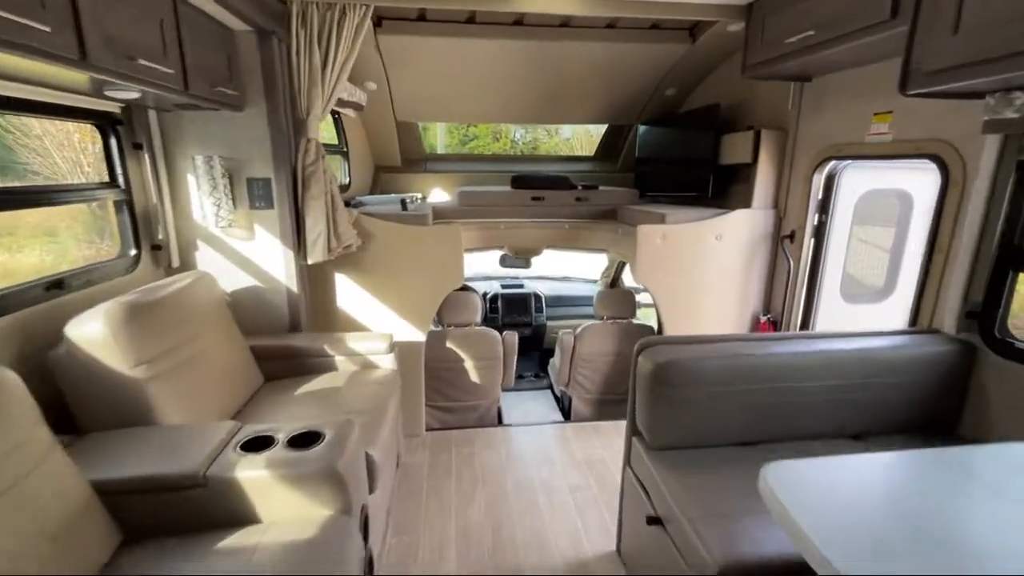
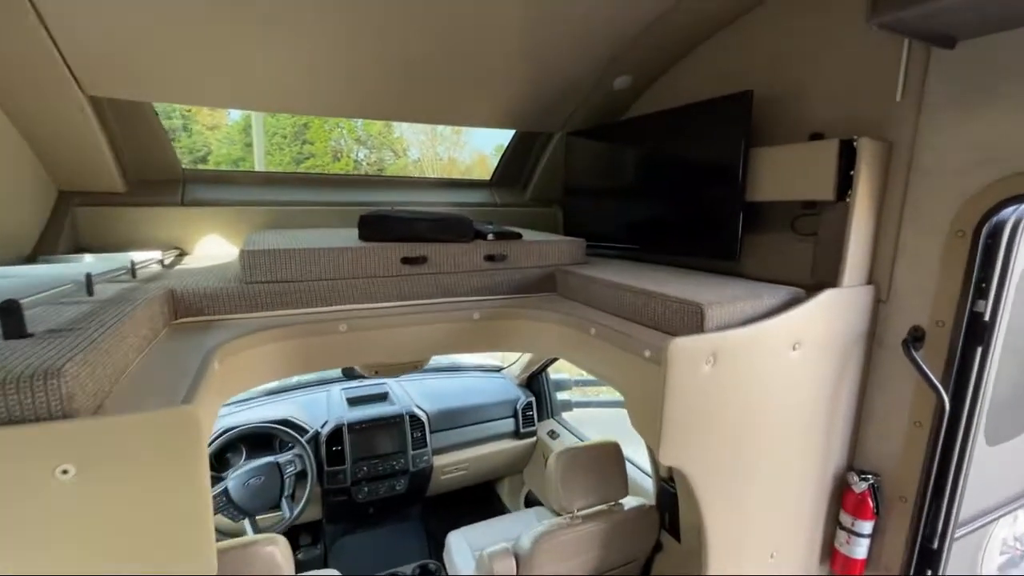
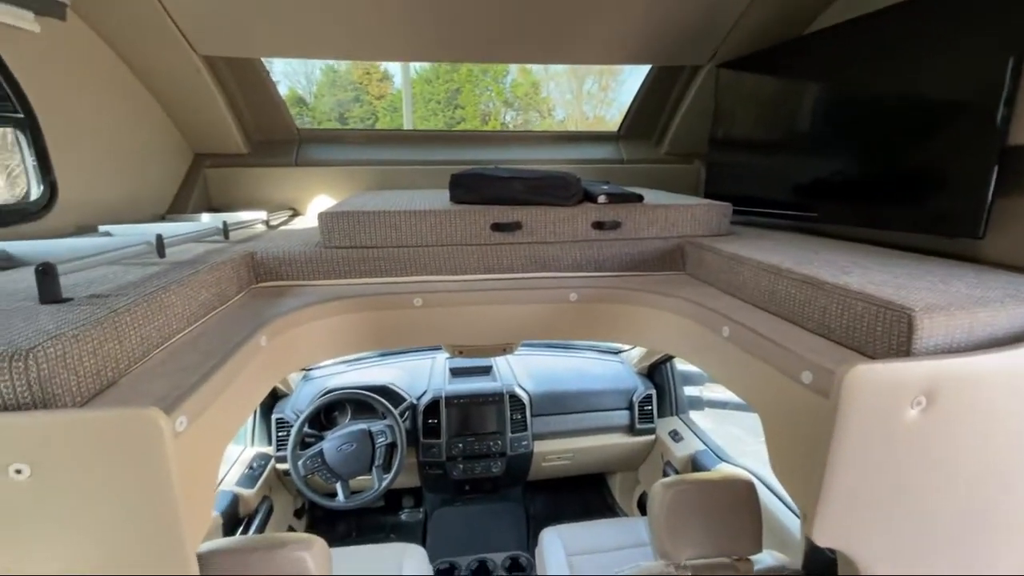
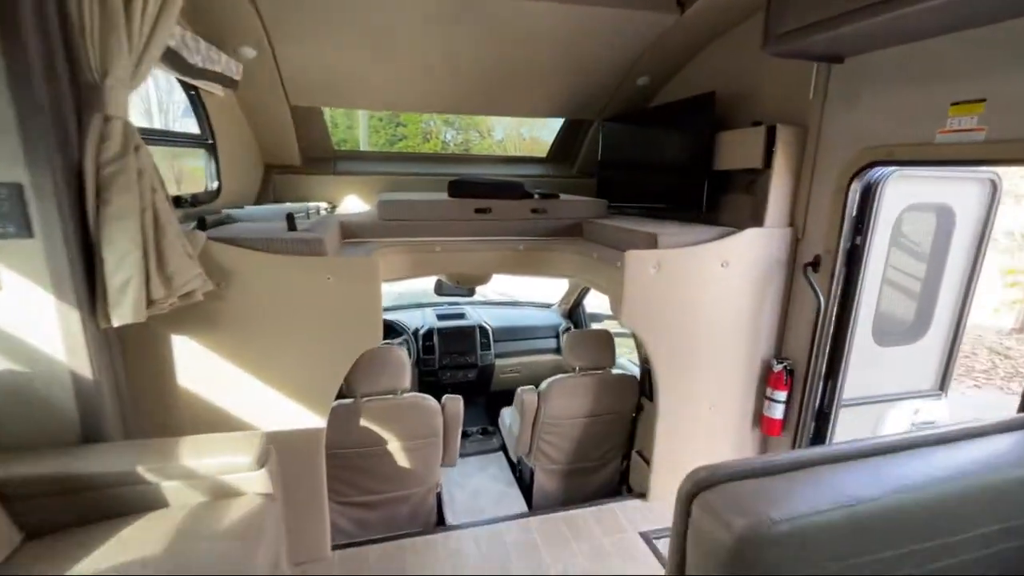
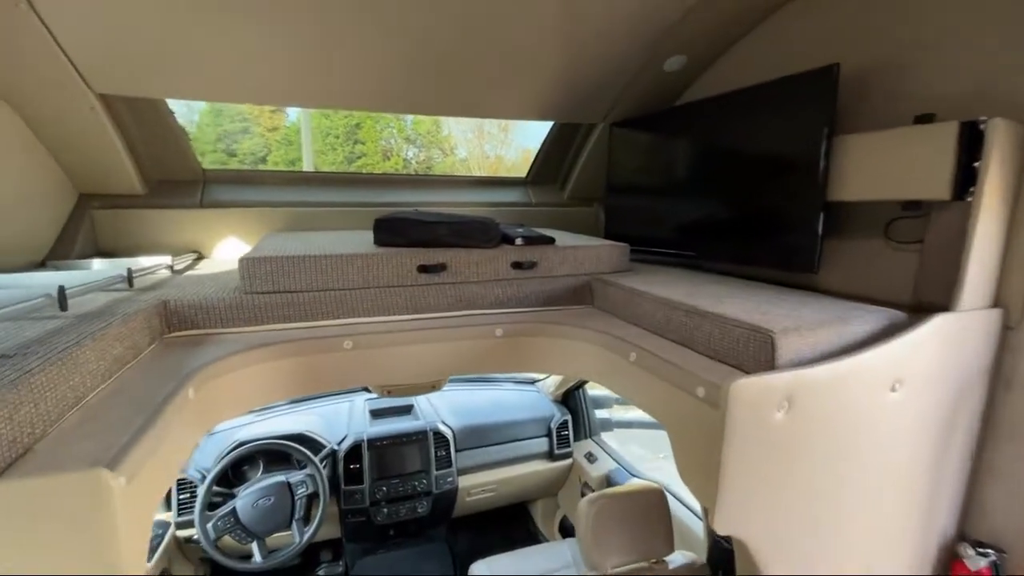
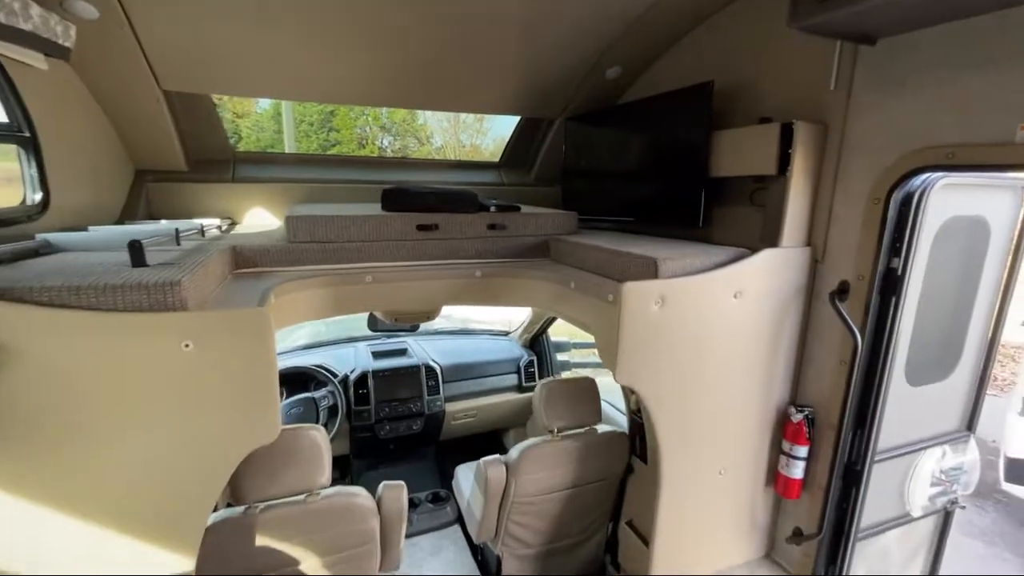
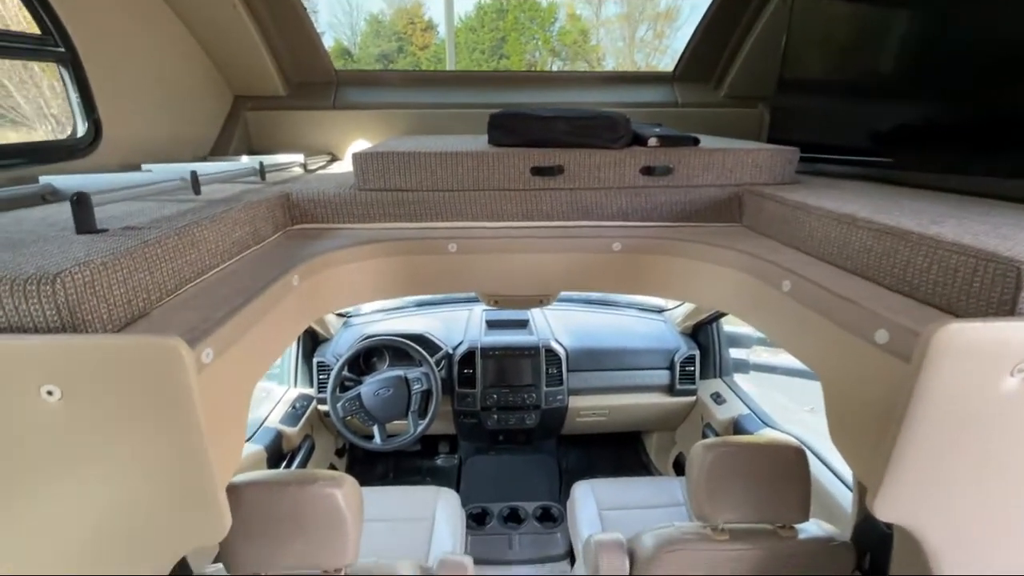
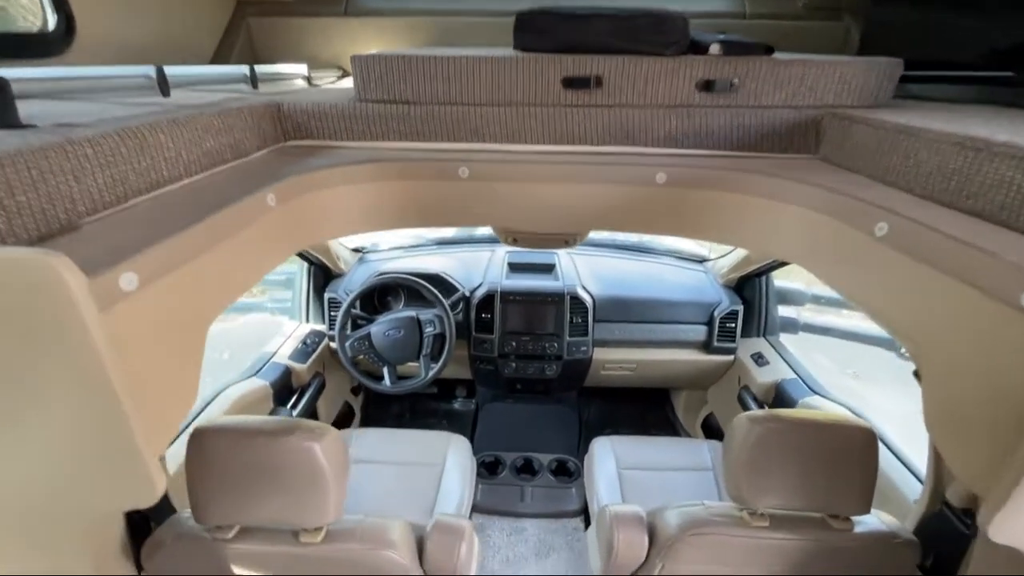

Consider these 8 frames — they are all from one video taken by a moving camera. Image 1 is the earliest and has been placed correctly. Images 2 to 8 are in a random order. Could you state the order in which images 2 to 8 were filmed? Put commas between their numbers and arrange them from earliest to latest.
4, 6, 2, 5, 3, 7, 8
